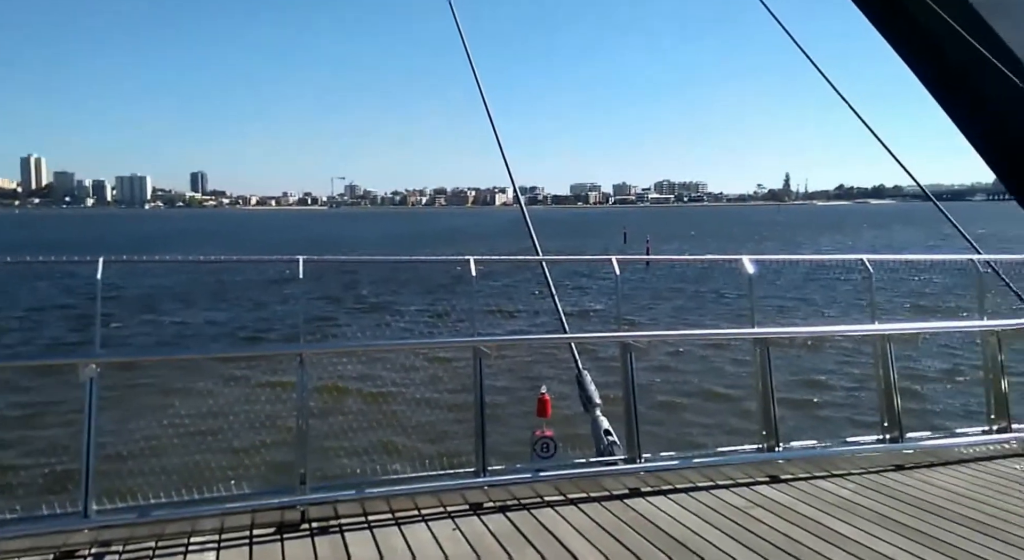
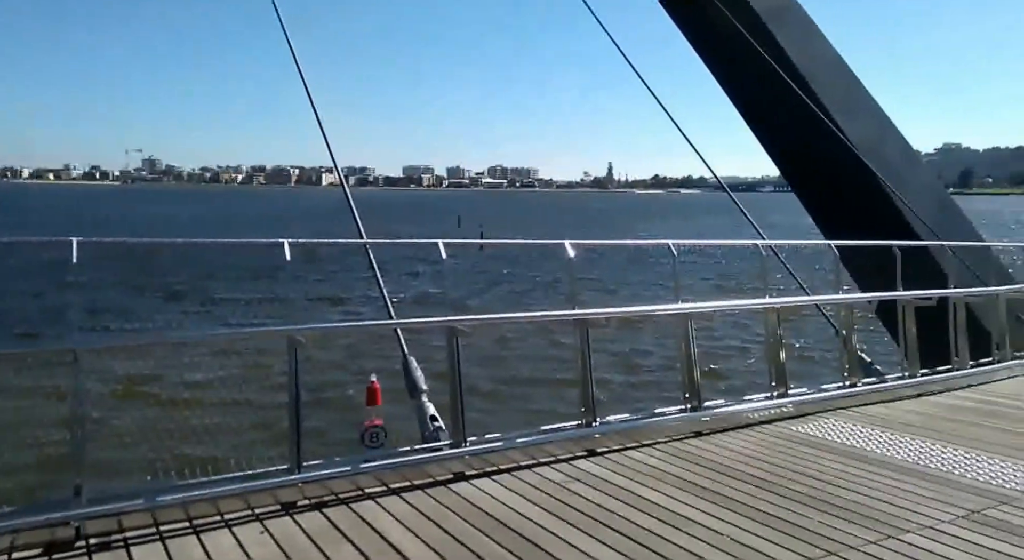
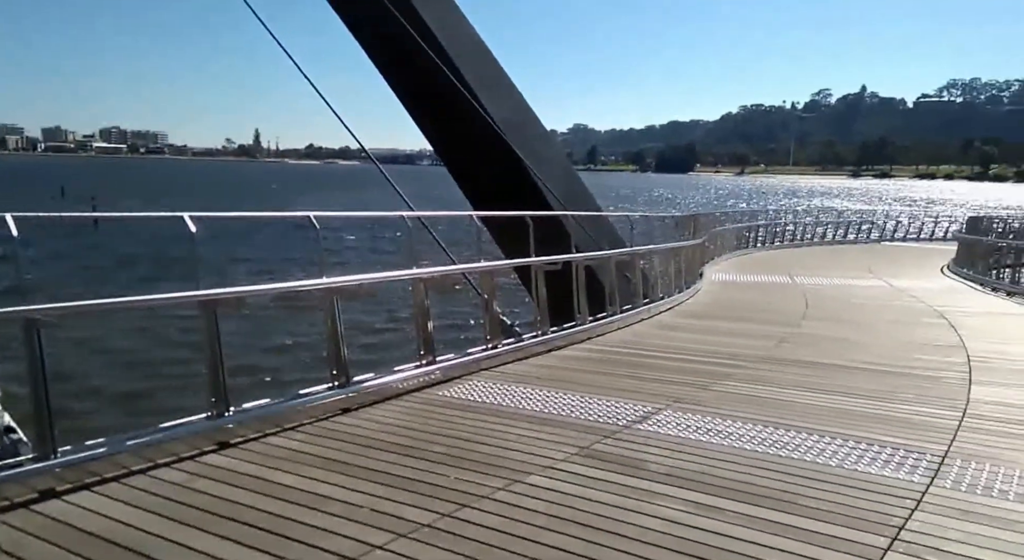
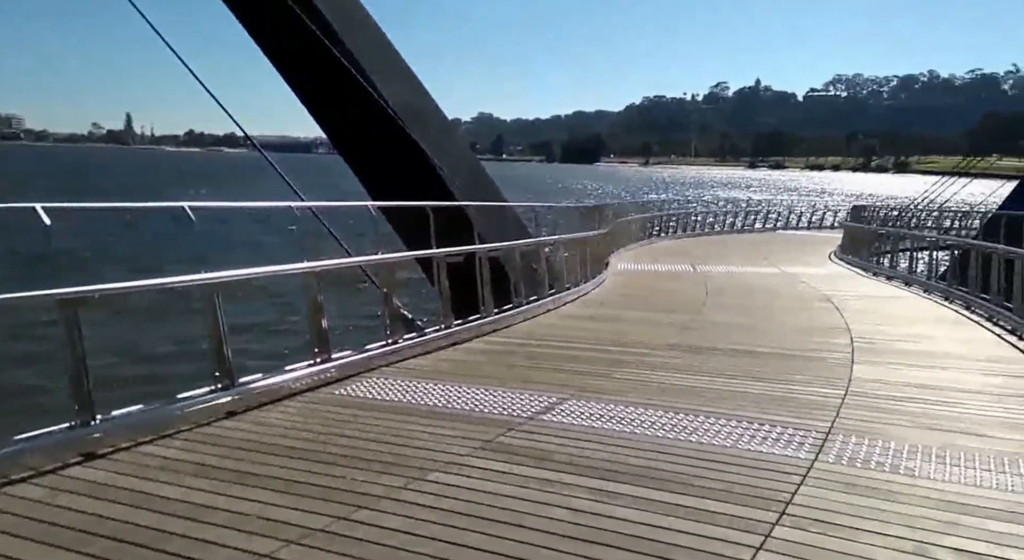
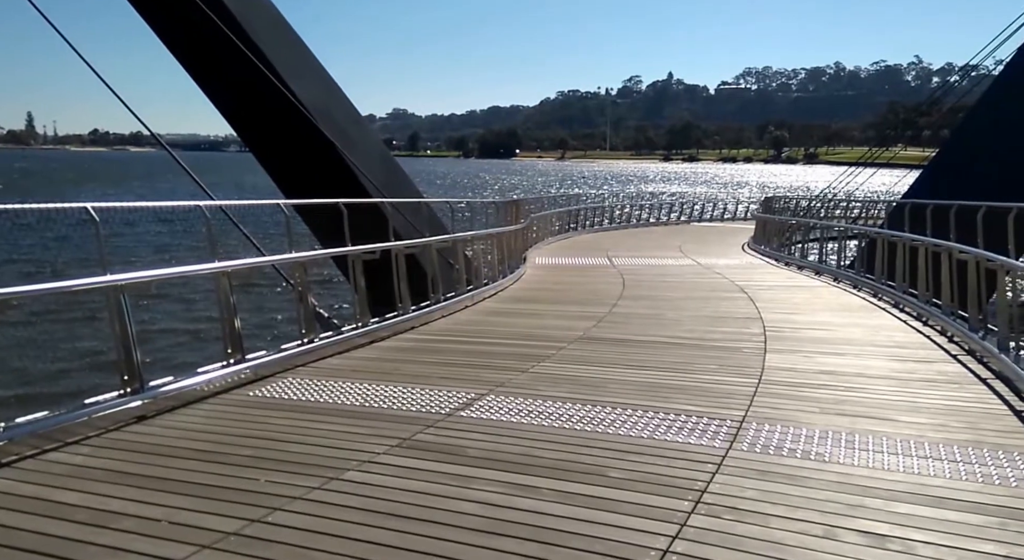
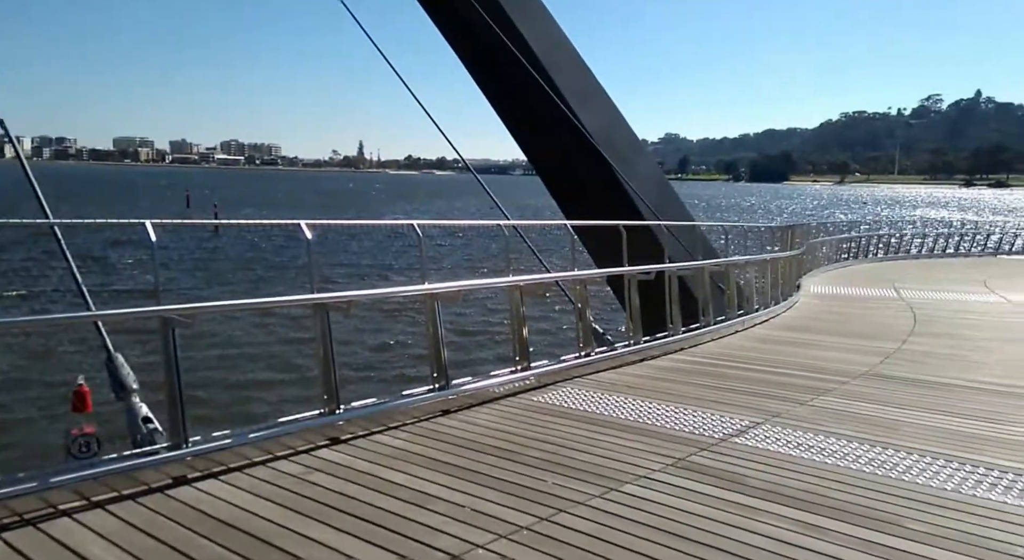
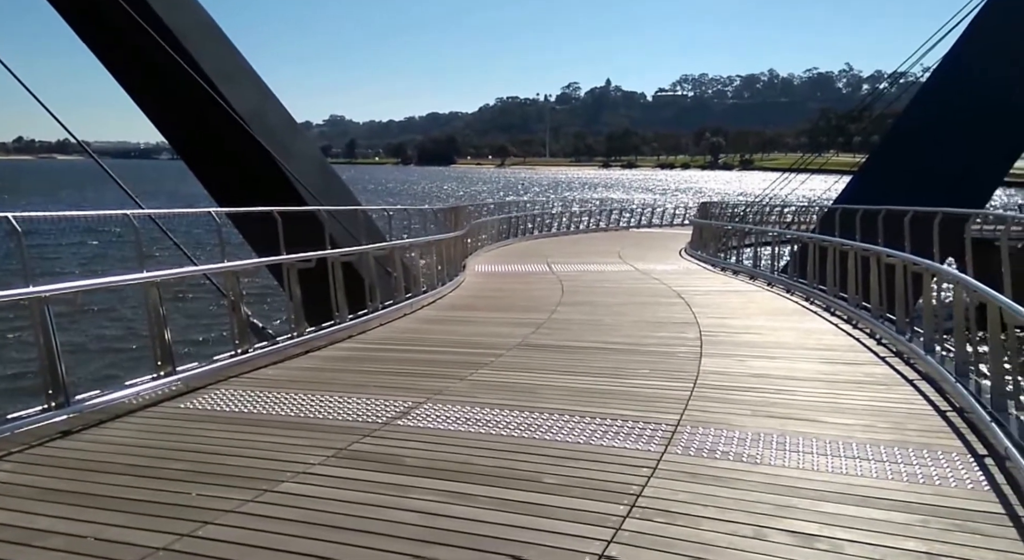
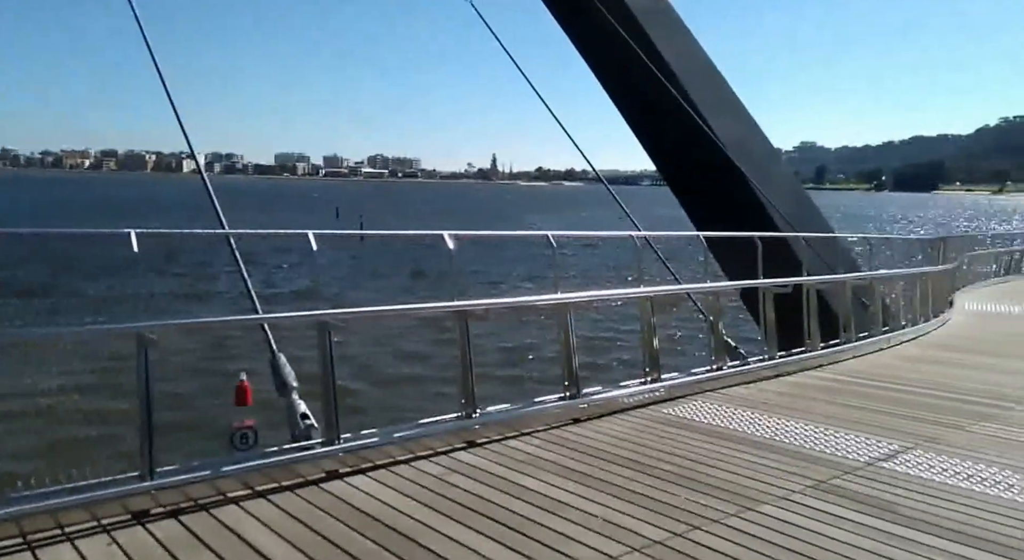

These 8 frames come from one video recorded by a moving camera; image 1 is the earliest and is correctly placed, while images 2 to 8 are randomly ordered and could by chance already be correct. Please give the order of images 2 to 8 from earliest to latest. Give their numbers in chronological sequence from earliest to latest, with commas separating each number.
2, 8, 6, 3, 4, 5, 7
